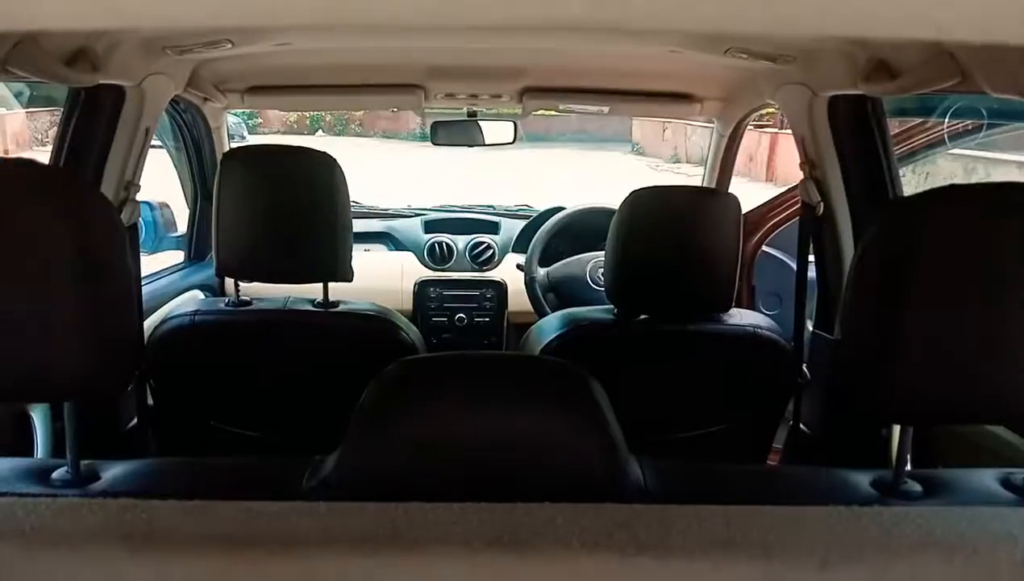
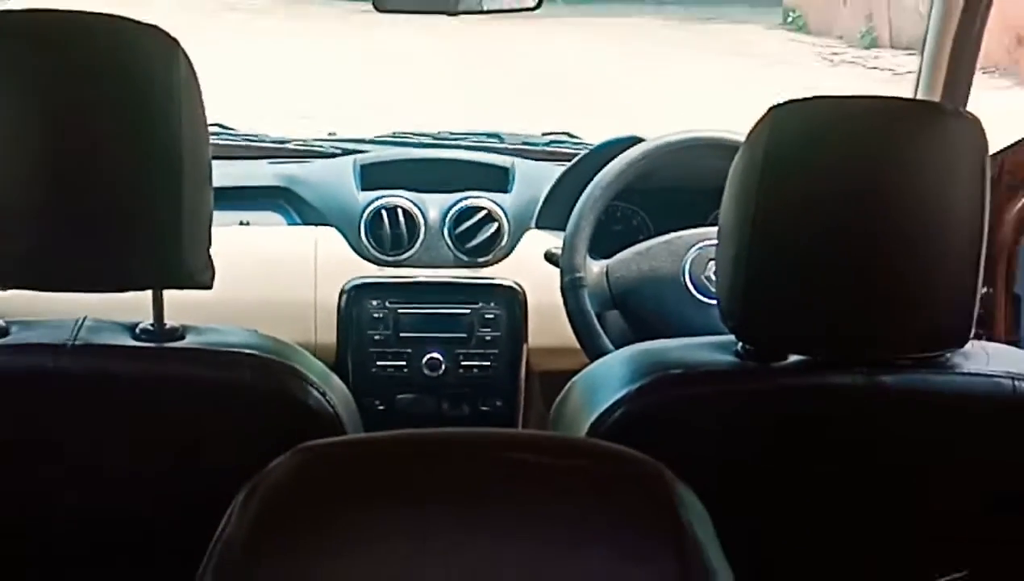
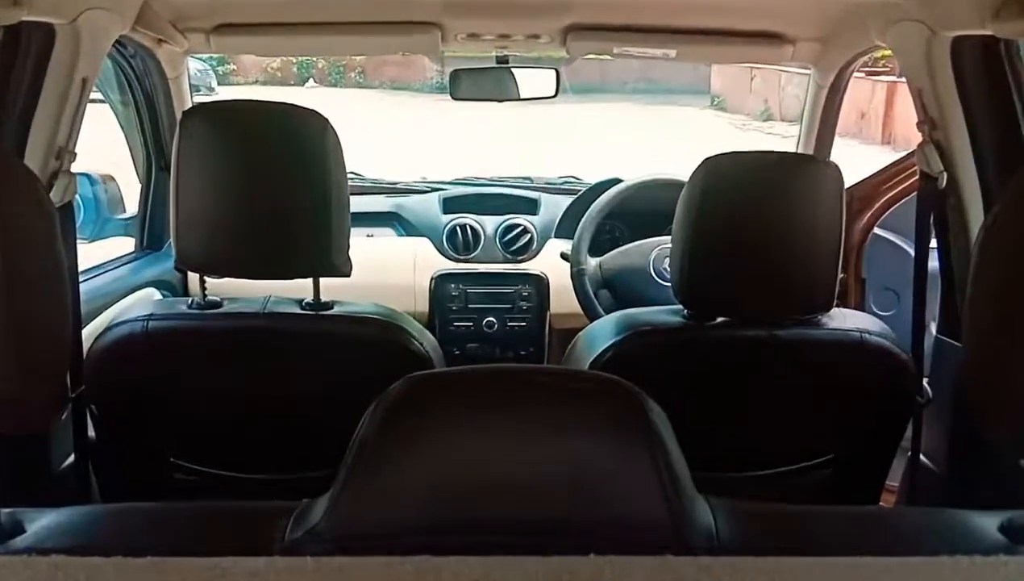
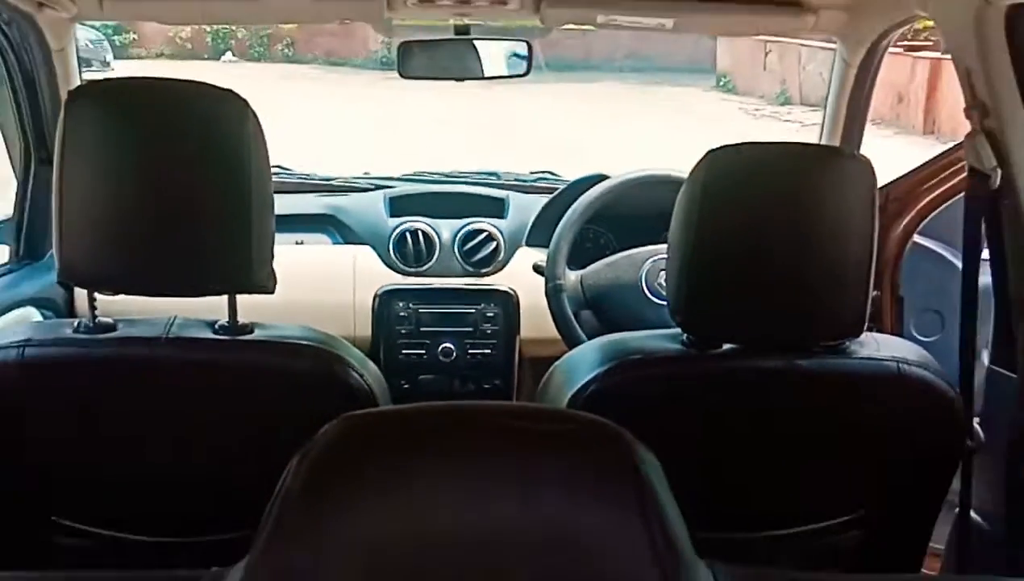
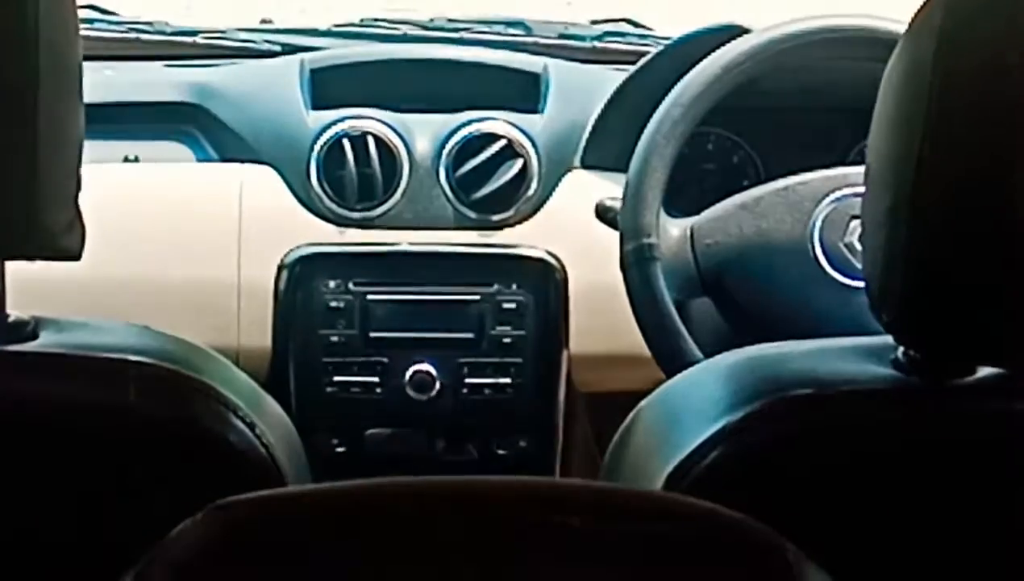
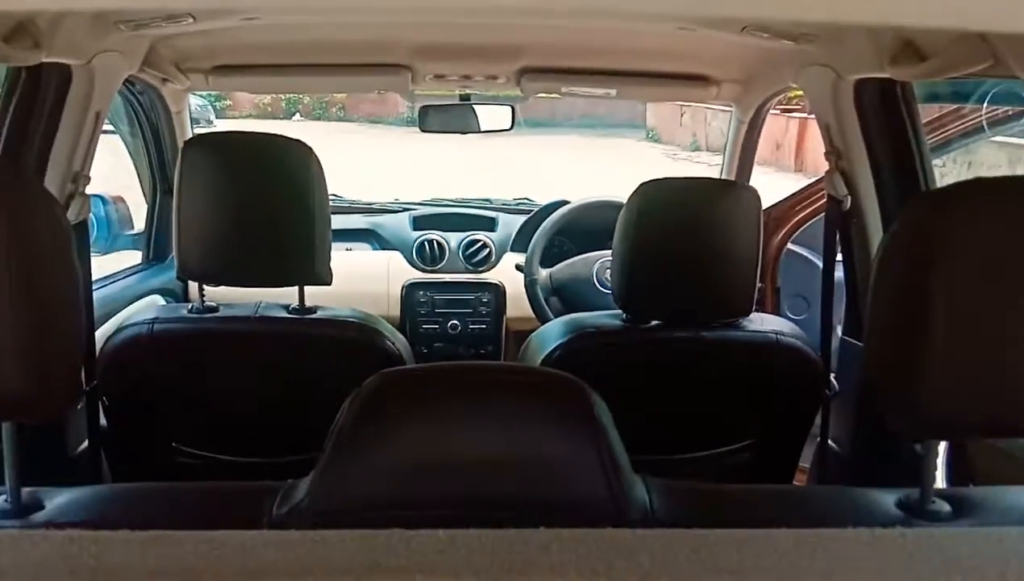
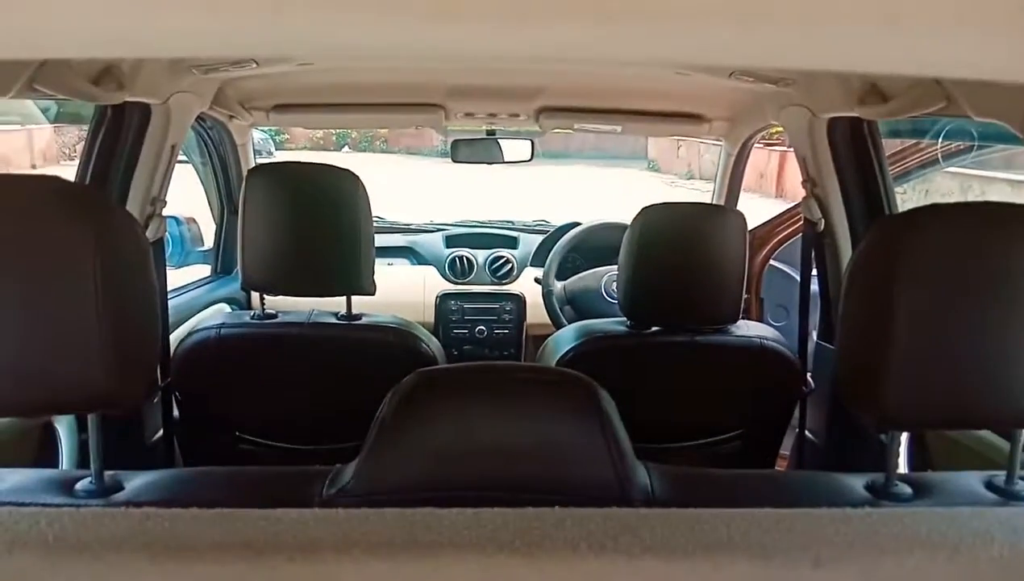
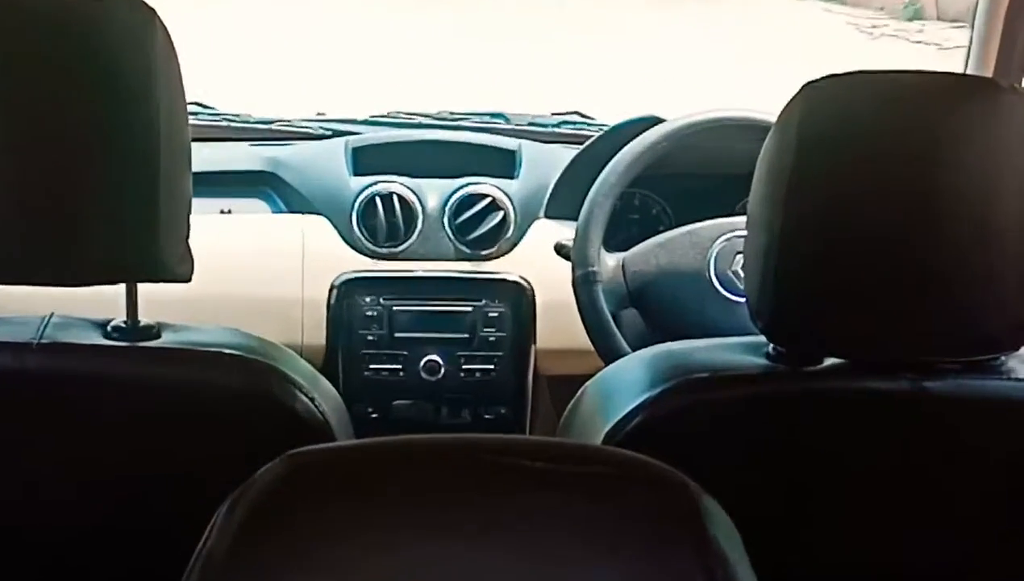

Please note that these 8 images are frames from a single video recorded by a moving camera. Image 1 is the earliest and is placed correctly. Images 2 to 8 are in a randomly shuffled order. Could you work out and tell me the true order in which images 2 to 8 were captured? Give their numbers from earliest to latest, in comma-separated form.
3, 8, 5, 2, 4, 6, 7
